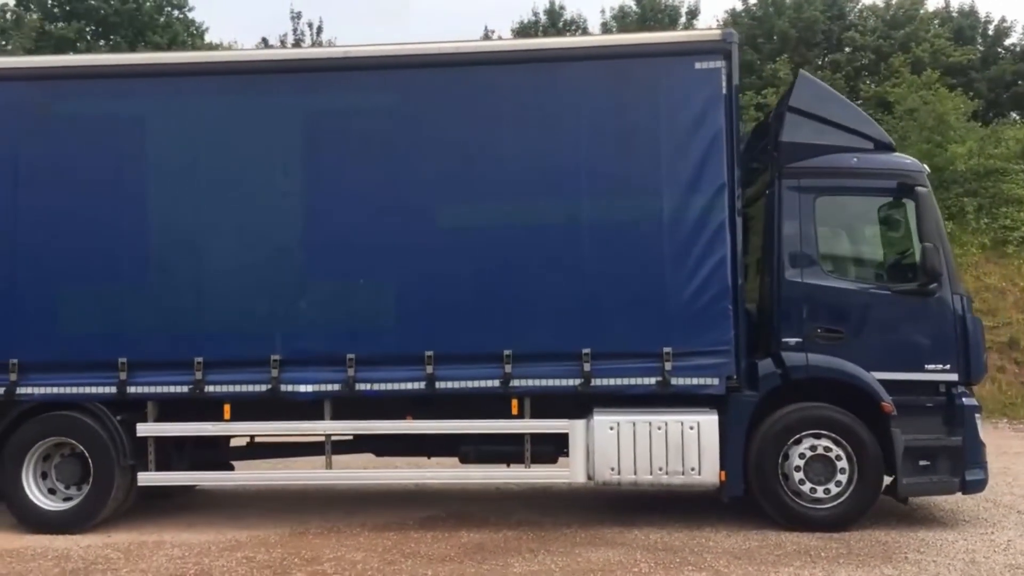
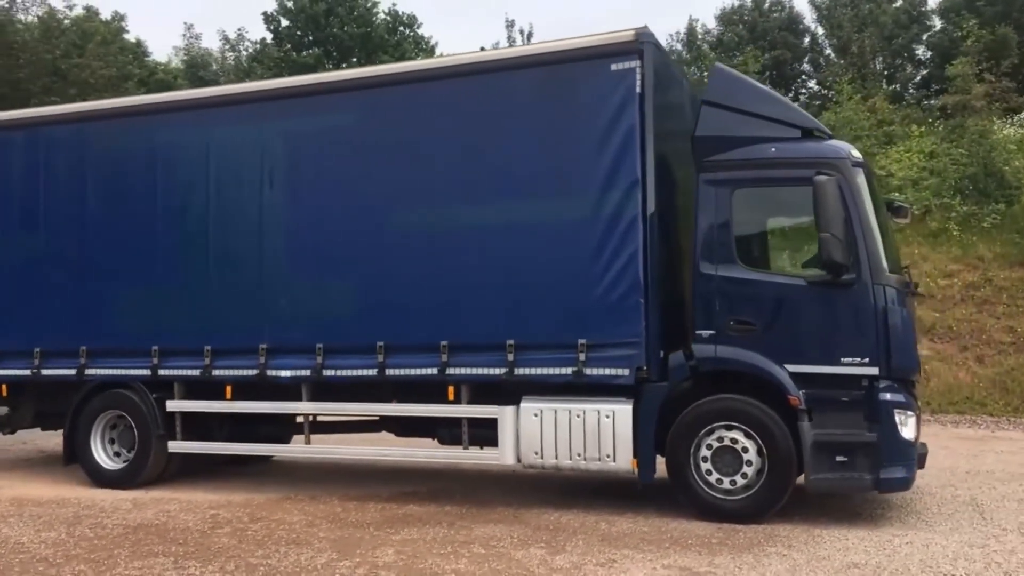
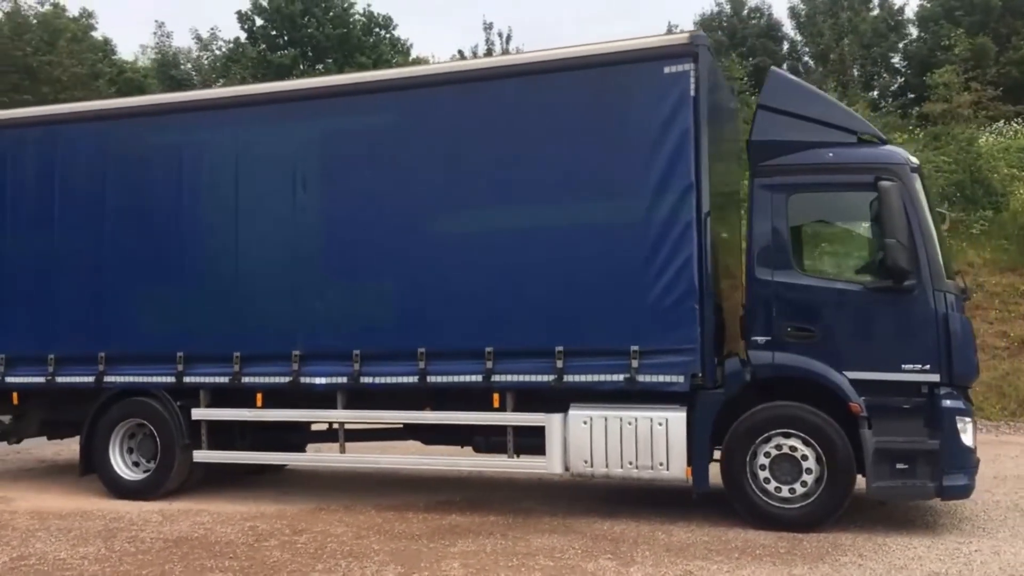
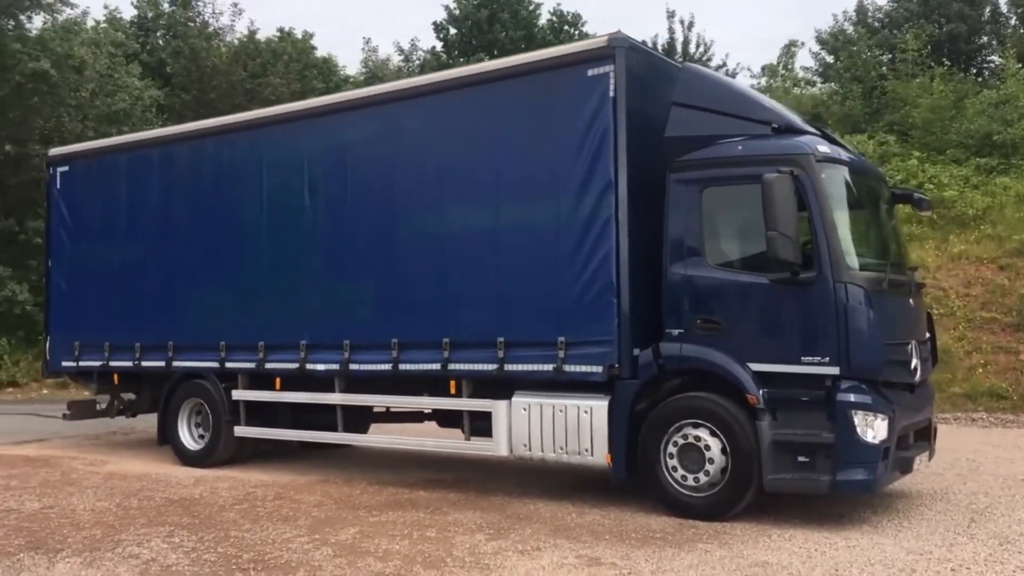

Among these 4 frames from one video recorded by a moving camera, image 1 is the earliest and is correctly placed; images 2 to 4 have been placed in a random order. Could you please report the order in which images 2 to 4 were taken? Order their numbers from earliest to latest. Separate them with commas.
3, 2, 4
